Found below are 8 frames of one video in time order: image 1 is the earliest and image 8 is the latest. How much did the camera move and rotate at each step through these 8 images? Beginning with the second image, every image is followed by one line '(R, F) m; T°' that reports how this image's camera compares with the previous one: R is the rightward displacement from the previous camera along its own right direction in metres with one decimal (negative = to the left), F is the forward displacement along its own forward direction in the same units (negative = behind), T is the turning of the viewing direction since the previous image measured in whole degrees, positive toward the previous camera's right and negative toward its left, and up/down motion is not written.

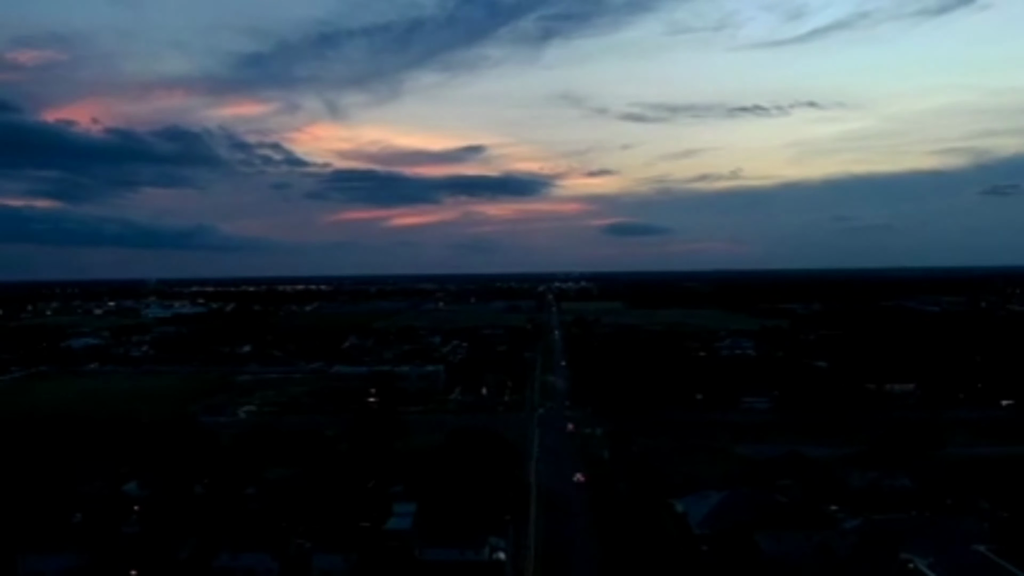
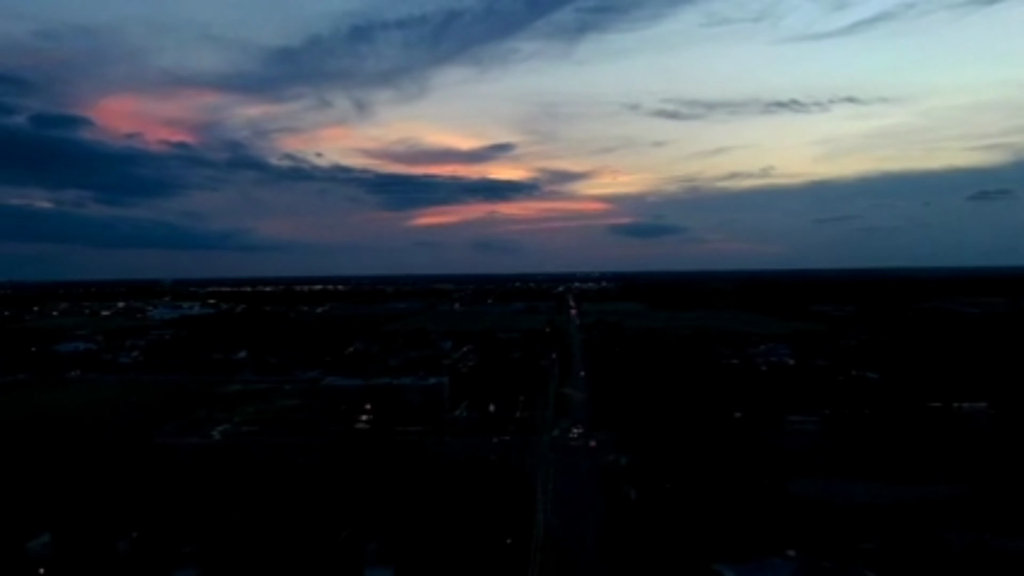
(+0.2, +2.6) m; -1°
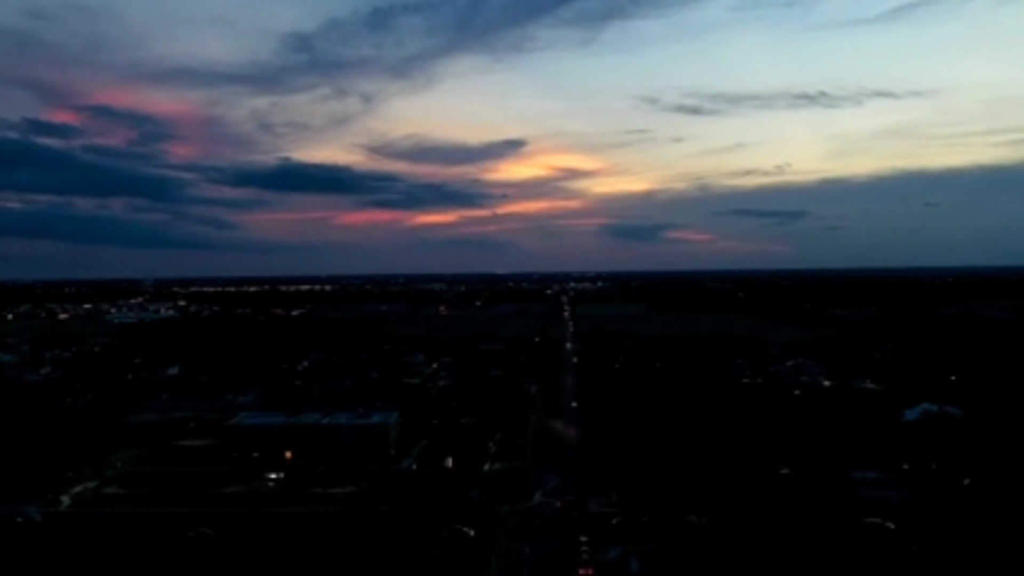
(+0.4, +5.1) m; 0°
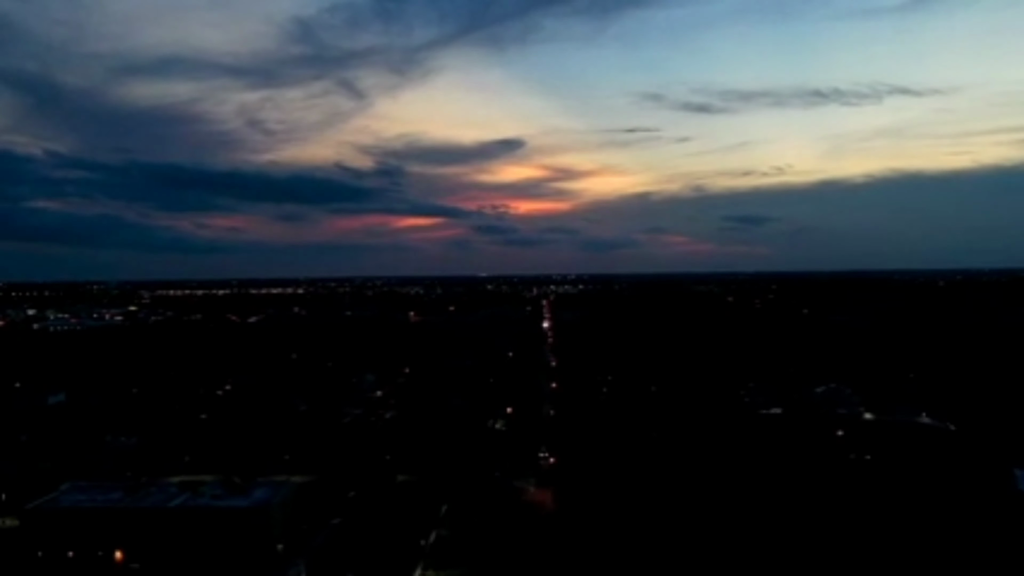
(+0.4, +5.1) m; +1°
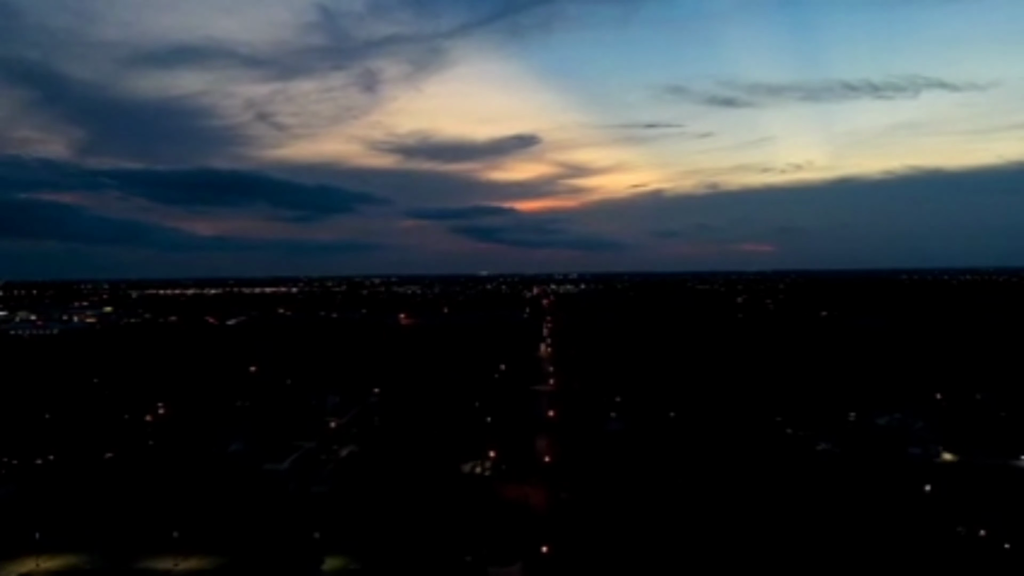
(+0.3, +4.1) m; 0°
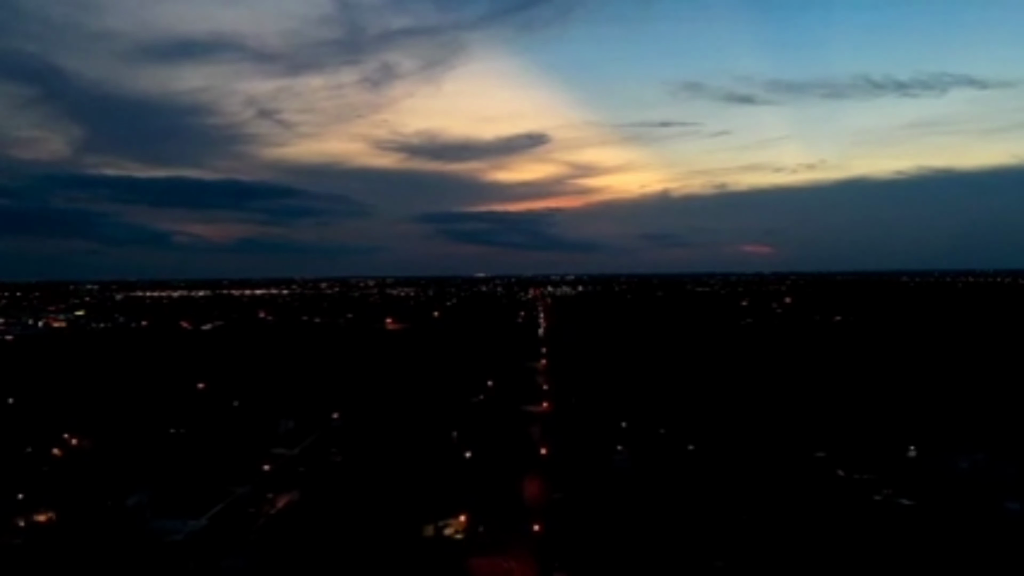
(+0.2, +3.5) m; 0°
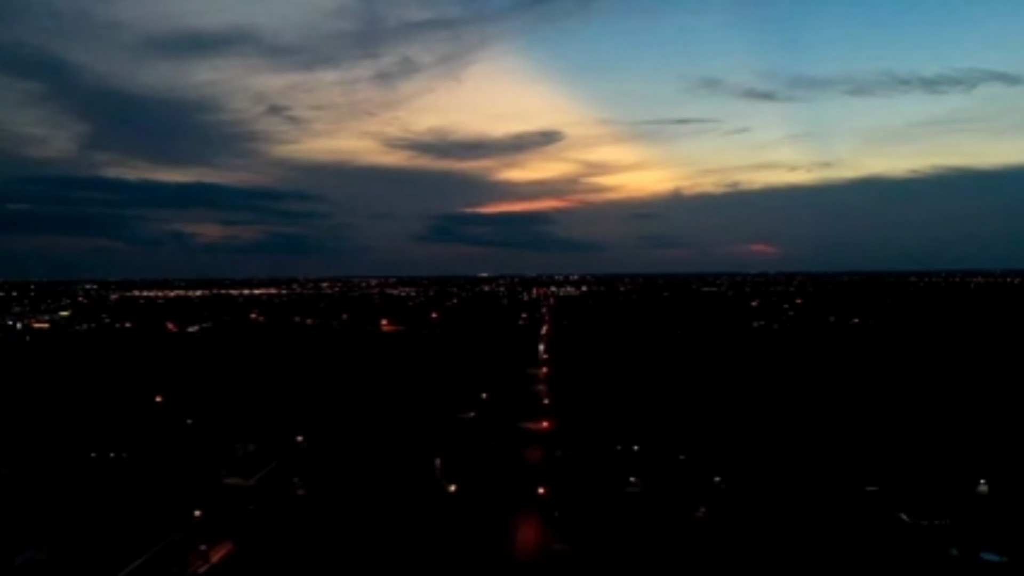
(+0.1, +2.6) m; 0°
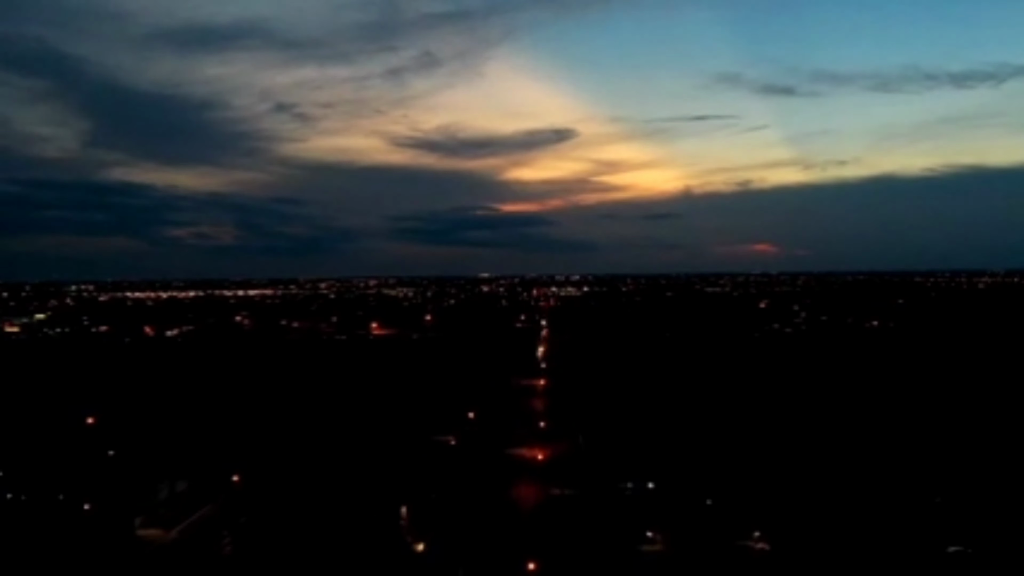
(+0.2, +3.0) m; 0°
